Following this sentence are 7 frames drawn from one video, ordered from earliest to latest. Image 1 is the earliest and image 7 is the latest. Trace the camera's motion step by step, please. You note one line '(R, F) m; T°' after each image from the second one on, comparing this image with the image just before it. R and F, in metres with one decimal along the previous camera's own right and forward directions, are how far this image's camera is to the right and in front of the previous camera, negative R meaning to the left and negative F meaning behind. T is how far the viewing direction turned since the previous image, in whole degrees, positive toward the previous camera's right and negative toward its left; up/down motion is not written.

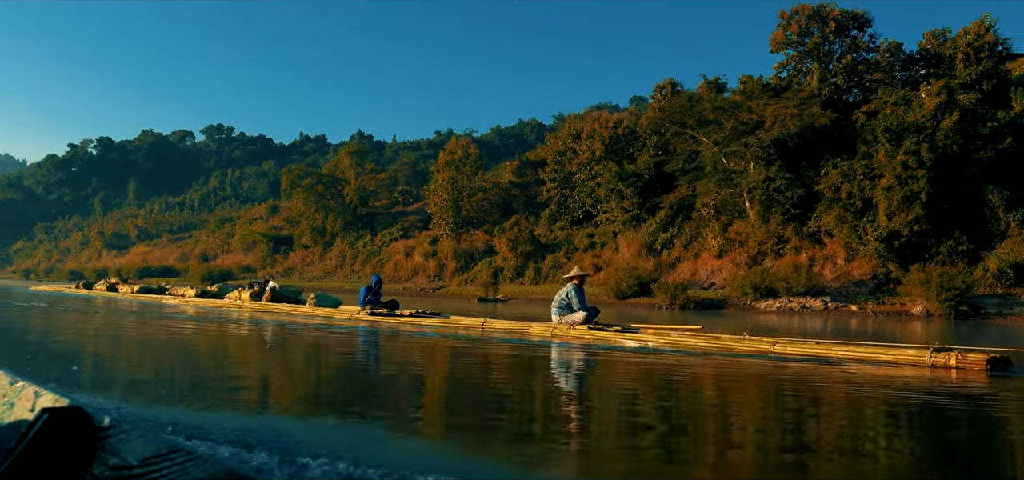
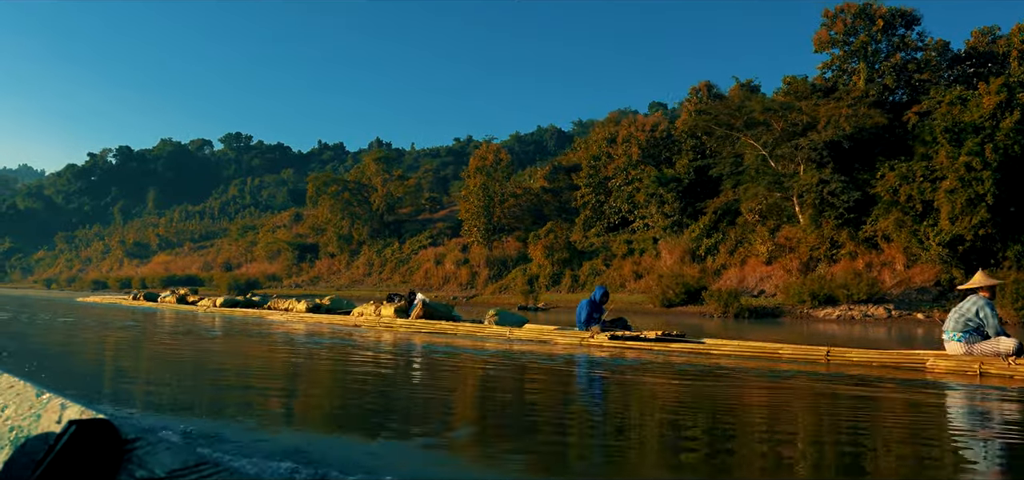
(-1.2, +0.8) m; -1°
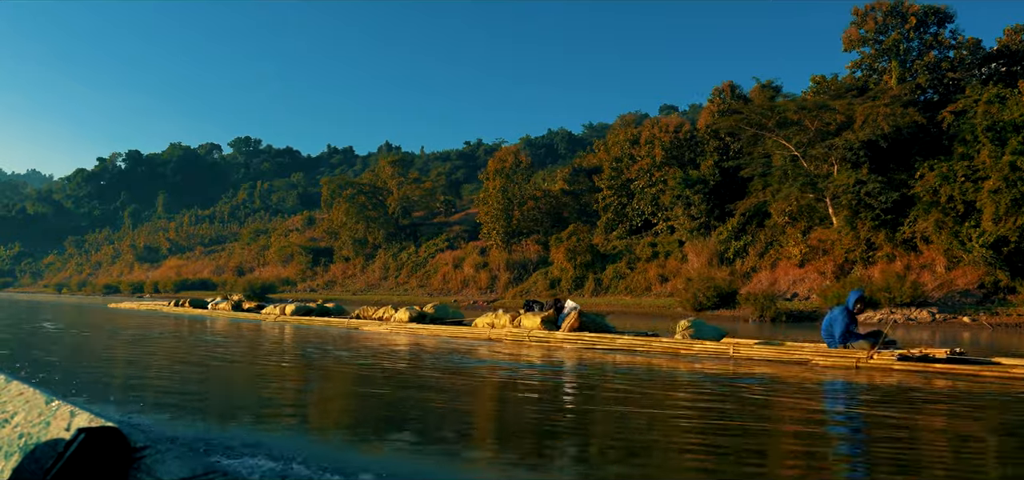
(-0.9, +0.6) m; 0°
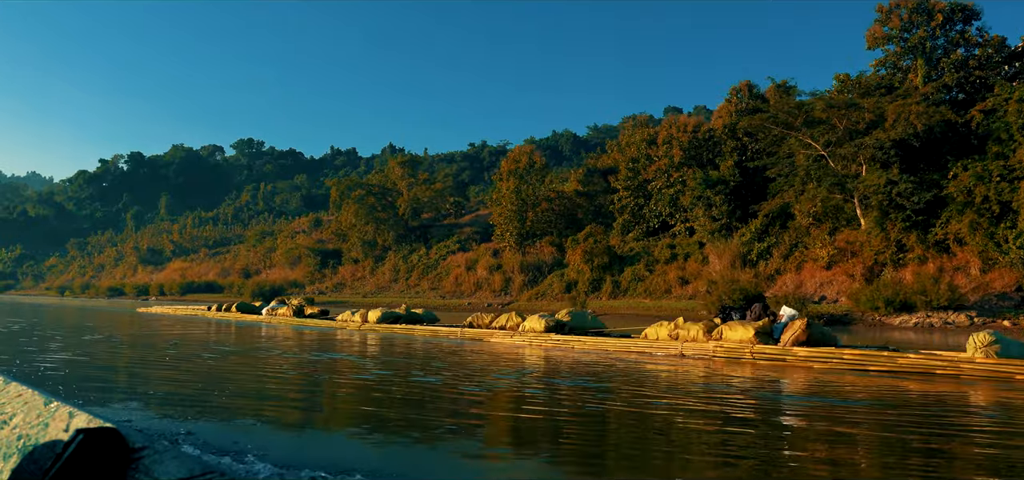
(-0.8, +0.6) m; 0°
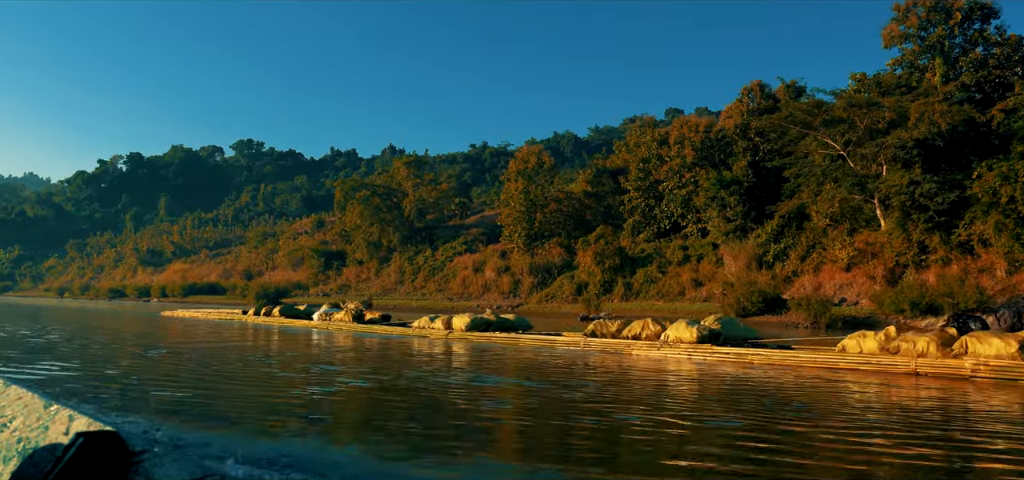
(-0.6, +0.5) m; 0°
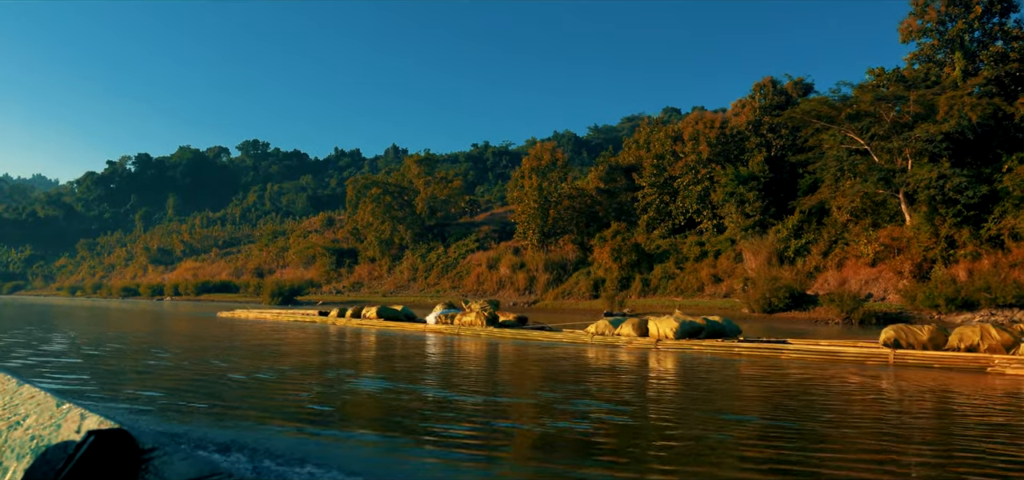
(-0.6, +0.2) m; 0°
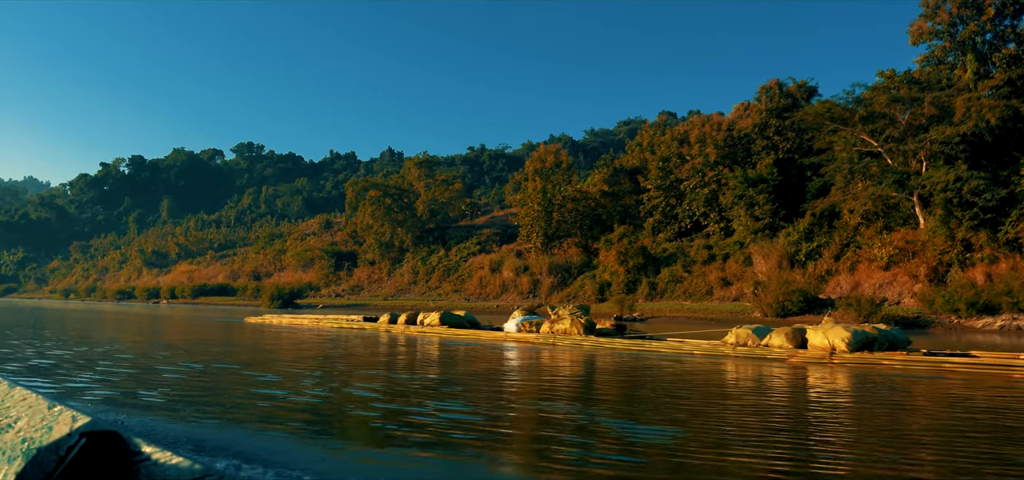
(-0.6, +0.5) m; +1°
